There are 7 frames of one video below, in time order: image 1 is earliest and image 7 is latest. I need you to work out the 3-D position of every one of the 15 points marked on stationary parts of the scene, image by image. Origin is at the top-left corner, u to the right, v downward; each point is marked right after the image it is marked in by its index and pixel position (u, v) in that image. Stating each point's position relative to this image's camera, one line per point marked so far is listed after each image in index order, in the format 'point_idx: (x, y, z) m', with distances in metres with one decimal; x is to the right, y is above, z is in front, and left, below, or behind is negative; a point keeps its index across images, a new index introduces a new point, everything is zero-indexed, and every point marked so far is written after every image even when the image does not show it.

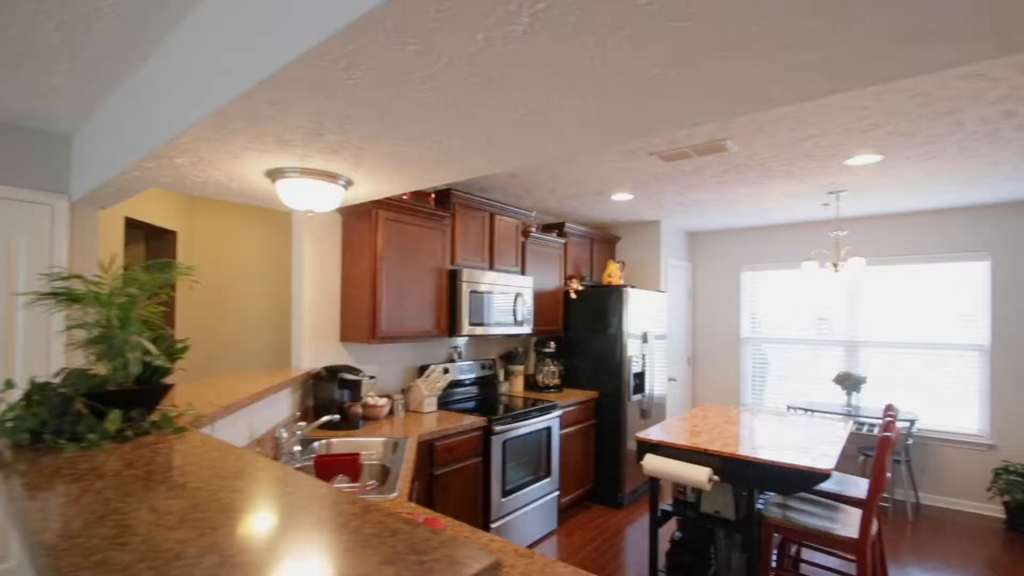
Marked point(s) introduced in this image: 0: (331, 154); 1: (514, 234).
0: (-0.6, +0.4, +1.7) m
1: (0.0, +0.4, +3.6) m
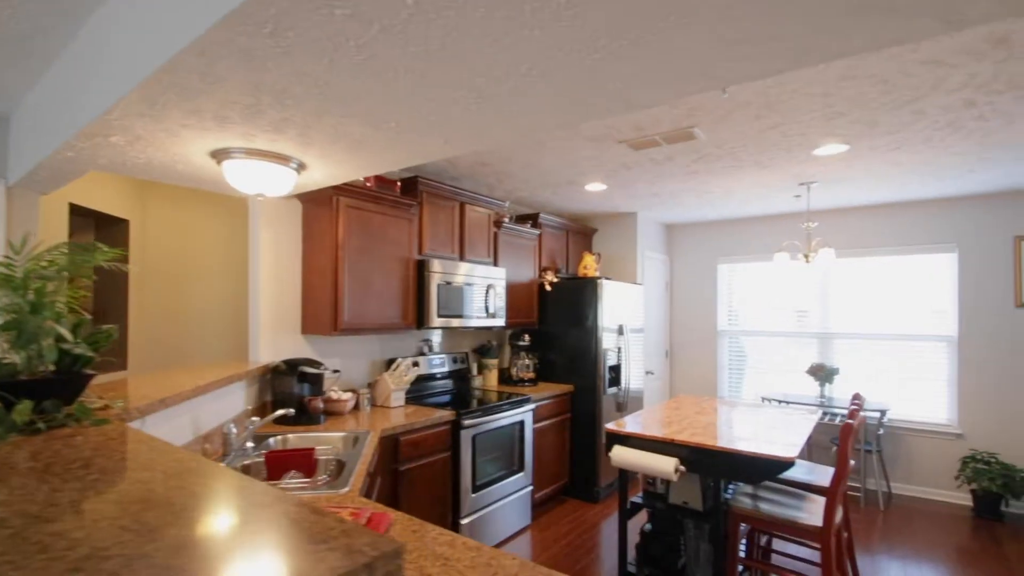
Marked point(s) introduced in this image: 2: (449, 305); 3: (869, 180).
0: (-0.7, +0.5, +1.7) m
1: (-0.2, +0.4, +3.6) m
2: (-0.4, -0.1, +3.2) m
3: (+2.4, +0.7, +3.4) m
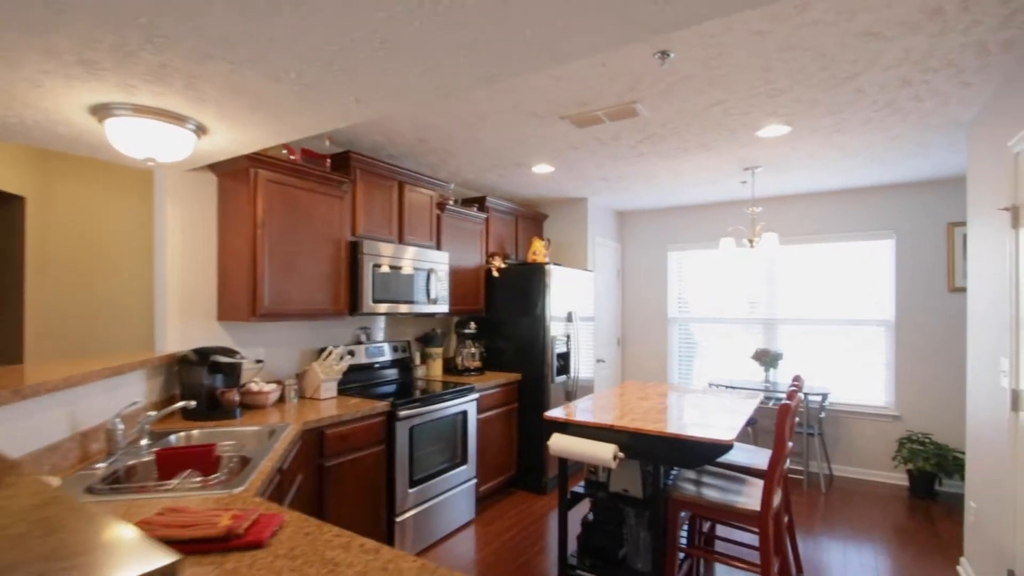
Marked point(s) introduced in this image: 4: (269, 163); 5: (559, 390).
0: (-1.0, +0.6, +1.4) m
1: (-0.6, +0.5, +3.4) m
2: (-0.7, 0.0, +3.0) m
3: (+2.0, +0.8, +3.5) m
4: (-1.1, +0.6, +2.4) m
5: (+0.4, -0.8, +3.9) m
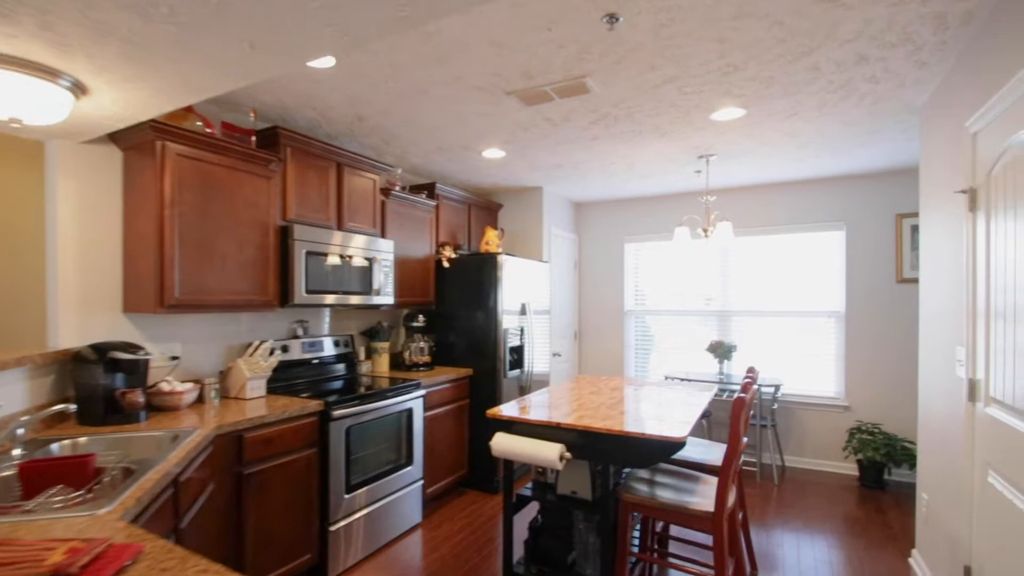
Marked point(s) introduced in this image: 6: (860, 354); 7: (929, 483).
0: (-1.2, +0.6, +1.2) m
1: (-0.9, +0.6, +3.2) m
2: (-1.0, 0.0, +2.7) m
3: (+1.7, +0.9, +3.4) m
4: (-1.4, +0.6, +2.1) m
5: (0.0, -0.7, +3.7) m
6: (+2.7, -0.5, +4.0) m
7: (+2.0, -0.9, +2.4) m
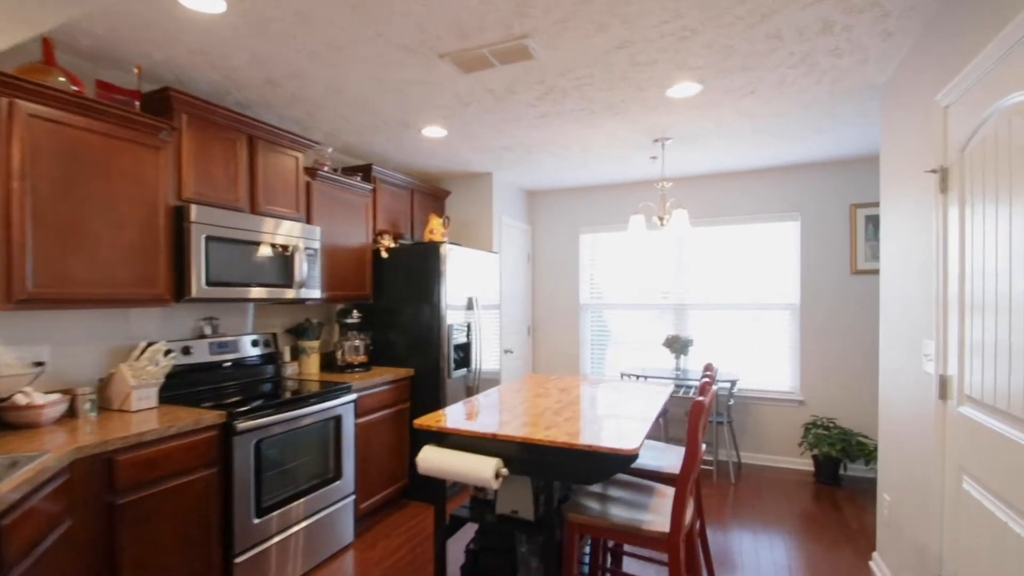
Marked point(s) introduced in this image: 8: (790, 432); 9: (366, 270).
0: (-1.3, +0.6, +0.8) m
1: (-1.2, +0.6, +2.8) m
2: (-1.3, +0.1, +2.4) m
3: (+1.3, +0.9, +3.2) m
4: (-1.6, +0.7, +1.7) m
5: (-0.4, -0.6, +3.4) m
6: (+2.3, -0.5, +4.0) m
7: (+1.7, -0.9, +2.3) m
8: (+2.2, -1.1, +4.0) m
9: (-1.0, +0.1, +3.4) m
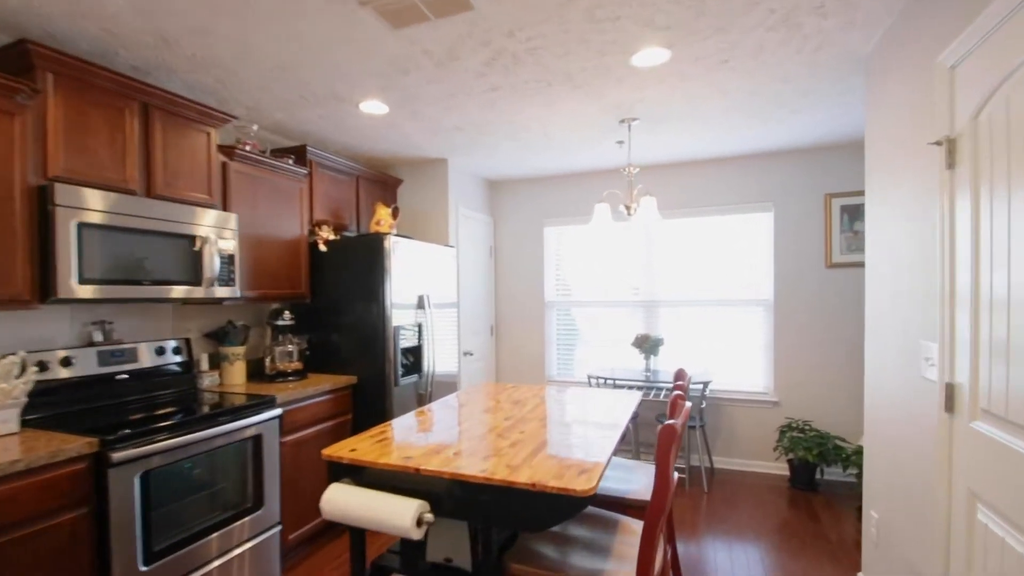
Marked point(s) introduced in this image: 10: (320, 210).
0: (-1.5, +0.6, +0.4) m
1: (-1.4, +0.6, +2.4) m
2: (-1.5, +0.1, +2.0) m
3: (+1.1, +1.0, +3.0) m
4: (-1.8, +0.7, +1.3) m
5: (-0.6, -0.6, +3.1) m
6: (+2.0, -0.4, +3.8) m
7: (+1.5, -0.8, +2.0) m
8: (+1.9, -1.1, +3.8) m
9: (-1.2, +0.1, +3.0) m
10: (-1.2, +0.5, +3.2) m
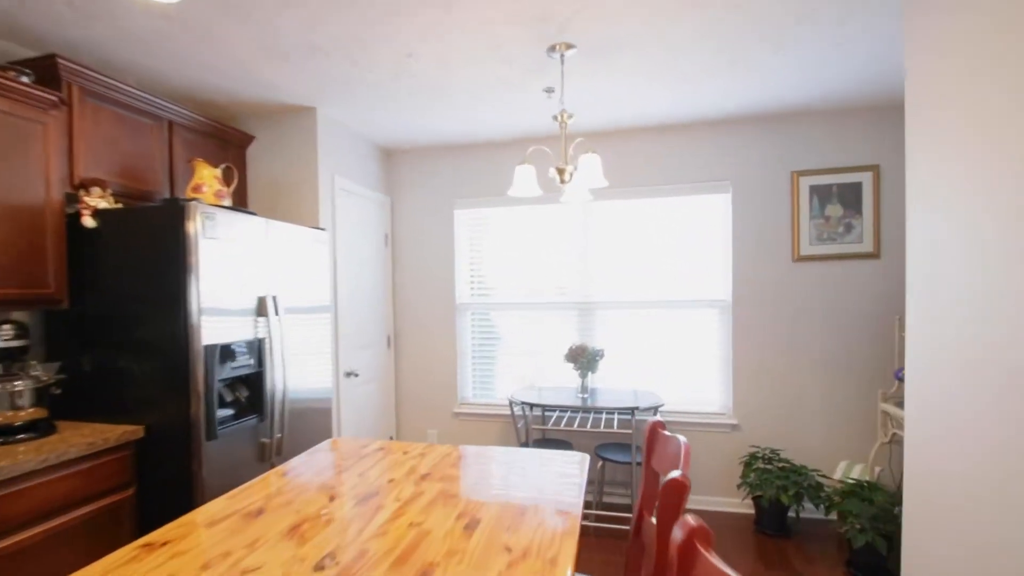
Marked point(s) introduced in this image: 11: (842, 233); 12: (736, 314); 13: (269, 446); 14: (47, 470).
0: (-1.5, +0.6, -0.7) m
1: (-1.8, +0.6, +1.3) m
2: (-1.8, +0.1, +0.8) m
3: (+0.6, +1.0, +2.2) m
4: (-2.0, +0.7, +0.1) m
5: (-1.1, -0.6, +2.1) m
6: (+1.4, -0.4, +3.1) m
7: (+1.1, -0.8, +1.3) m
8: (+1.3, -1.1, +3.1) m
9: (-1.7, +0.1, +1.9) m
10: (-1.6, +0.5, +2.0) m
11: (+1.9, +0.3, +2.9) m
12: (+1.4, -0.2, +3.1) m
13: (-1.0, -0.7, +2.2) m
14: (-1.4, -0.5, +1.6) m
